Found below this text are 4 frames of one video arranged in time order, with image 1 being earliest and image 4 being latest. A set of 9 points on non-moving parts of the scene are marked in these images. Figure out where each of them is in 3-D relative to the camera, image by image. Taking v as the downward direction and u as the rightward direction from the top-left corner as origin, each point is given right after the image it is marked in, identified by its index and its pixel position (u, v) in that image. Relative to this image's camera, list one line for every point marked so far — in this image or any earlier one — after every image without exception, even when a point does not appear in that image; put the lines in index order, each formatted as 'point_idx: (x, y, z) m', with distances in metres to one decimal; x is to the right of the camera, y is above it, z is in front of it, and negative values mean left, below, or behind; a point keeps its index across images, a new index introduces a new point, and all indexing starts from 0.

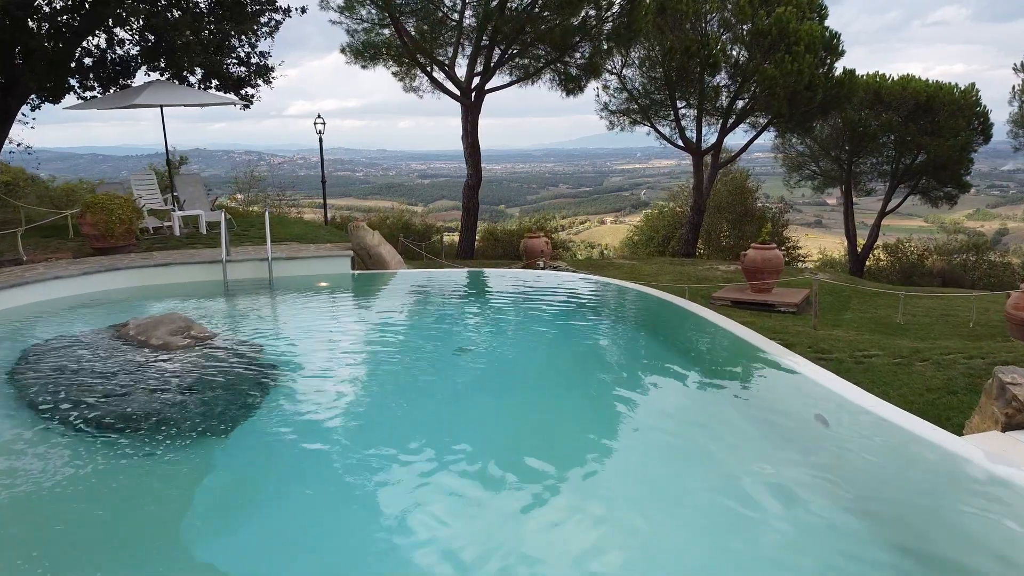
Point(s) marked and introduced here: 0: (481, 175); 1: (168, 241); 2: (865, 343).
0: (-0.8, +3.0, +16.6) m
1: (-5.5, +0.7, +9.7) m
2: (+3.9, -0.6, +6.8) m
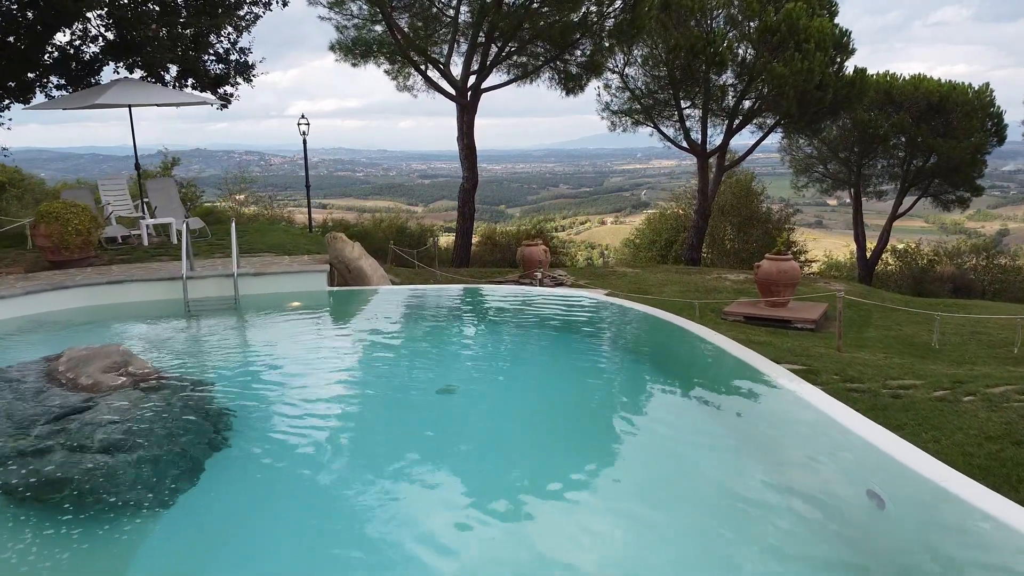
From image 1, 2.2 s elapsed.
0: (-0.9, +2.8, +15.9) m
1: (-5.6, +0.5, +9.1) m
2: (+3.8, -0.8, +6.1) m
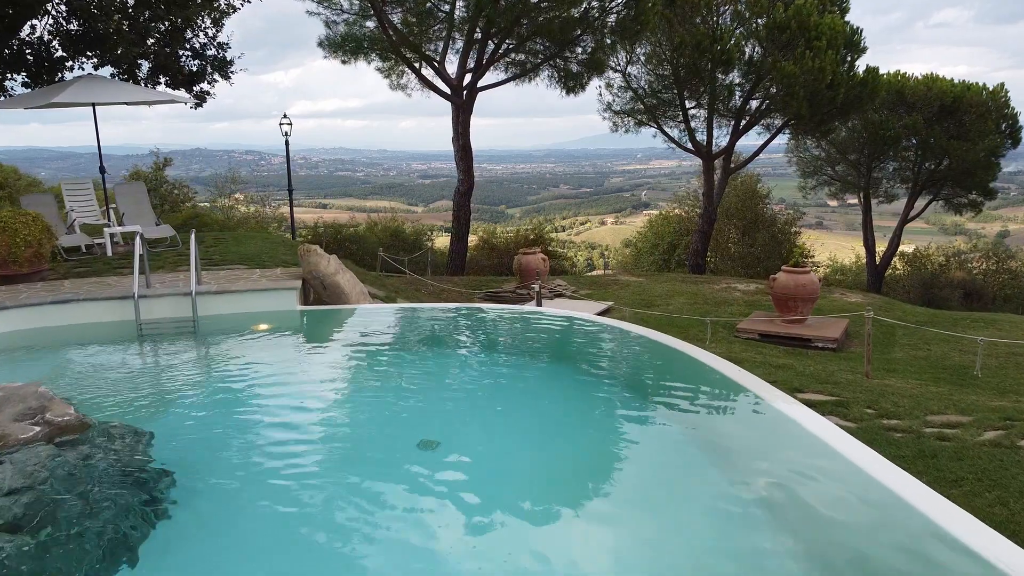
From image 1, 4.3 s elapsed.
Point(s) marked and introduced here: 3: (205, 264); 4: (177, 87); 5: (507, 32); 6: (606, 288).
0: (-1.0, +2.6, +15.3) m
1: (-5.6, +0.3, +8.4) m
2: (+3.7, -1.0, +5.5) m
3: (-4.4, +0.3, +8.9) m
4: (-7.1, +4.3, +13.4) m
5: (-0.1, +5.5, +13.3) m
6: (+1.8, 0.0, +11.7) m
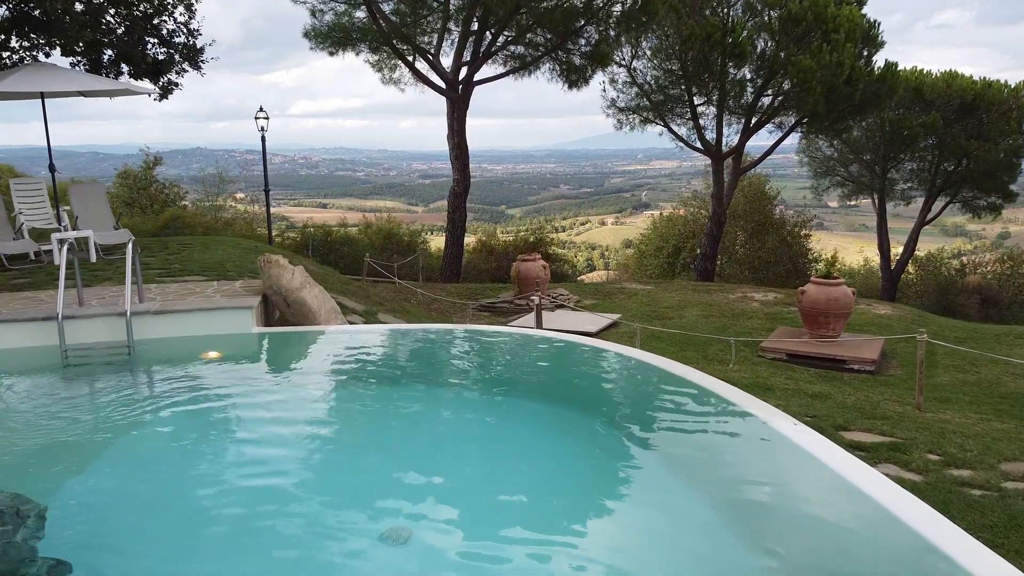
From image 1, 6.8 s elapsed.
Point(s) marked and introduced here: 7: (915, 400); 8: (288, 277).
0: (-1.0, +2.5, +14.4) m
1: (-5.7, +0.2, +7.6) m
2: (+3.7, -1.2, +4.6) m
3: (-4.4, +0.2, +8.1) m
4: (-7.2, +4.2, +12.6) m
5: (-0.1, +5.3, +12.4) m
6: (+1.7, -0.2, +10.8) m
7: (+3.6, -1.0, +5.7) m
8: (-2.5, +0.2, +7.5) m
